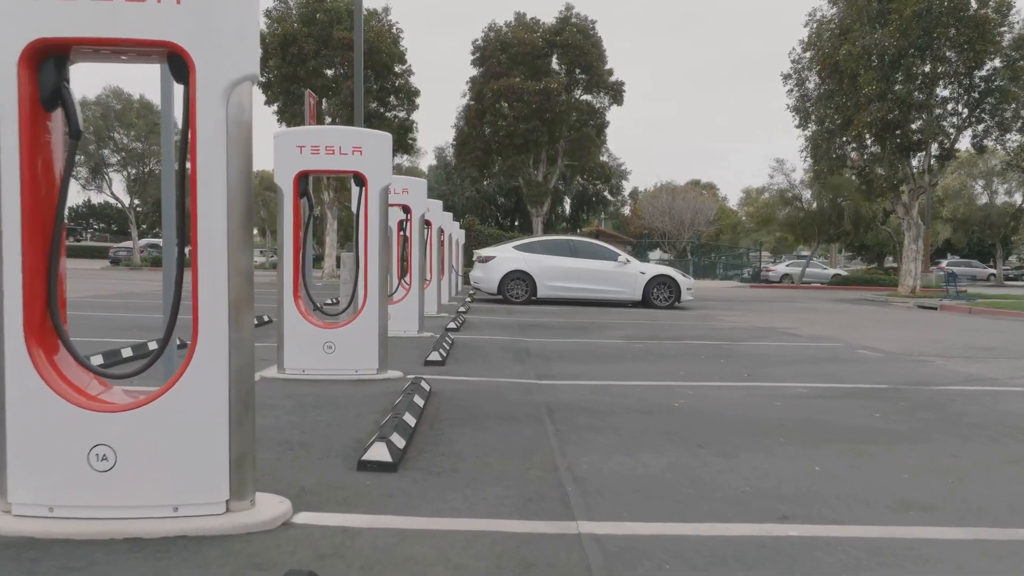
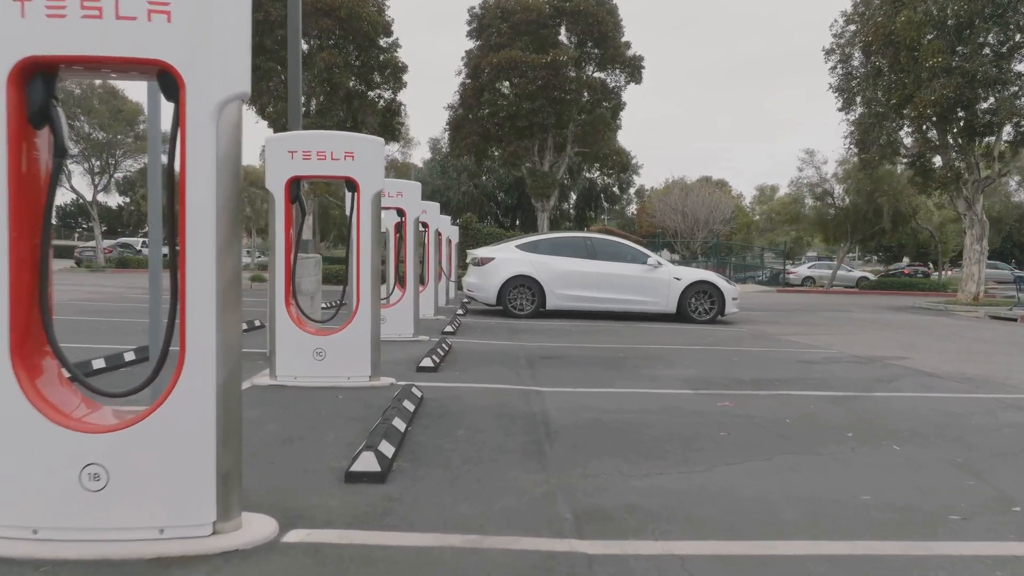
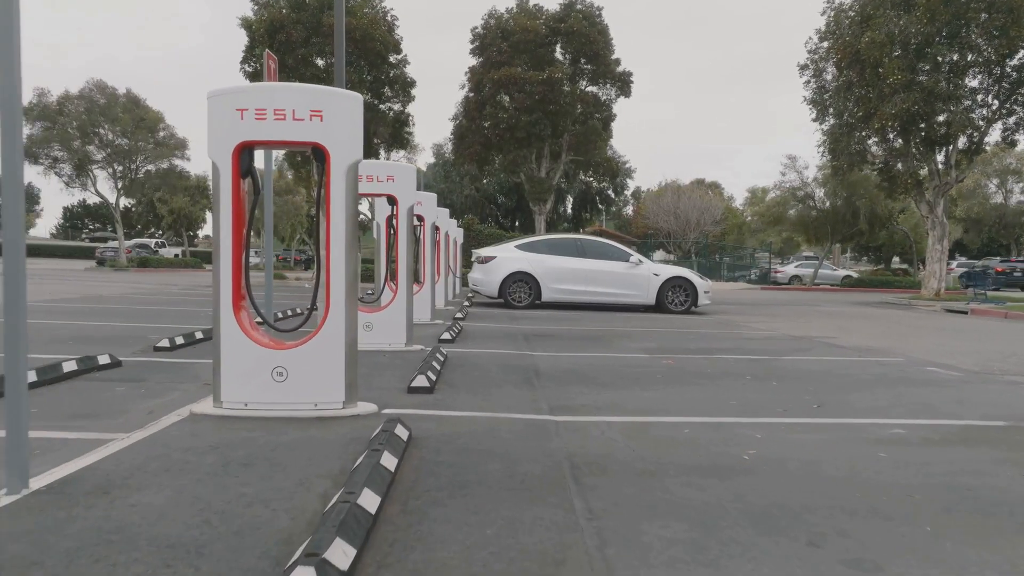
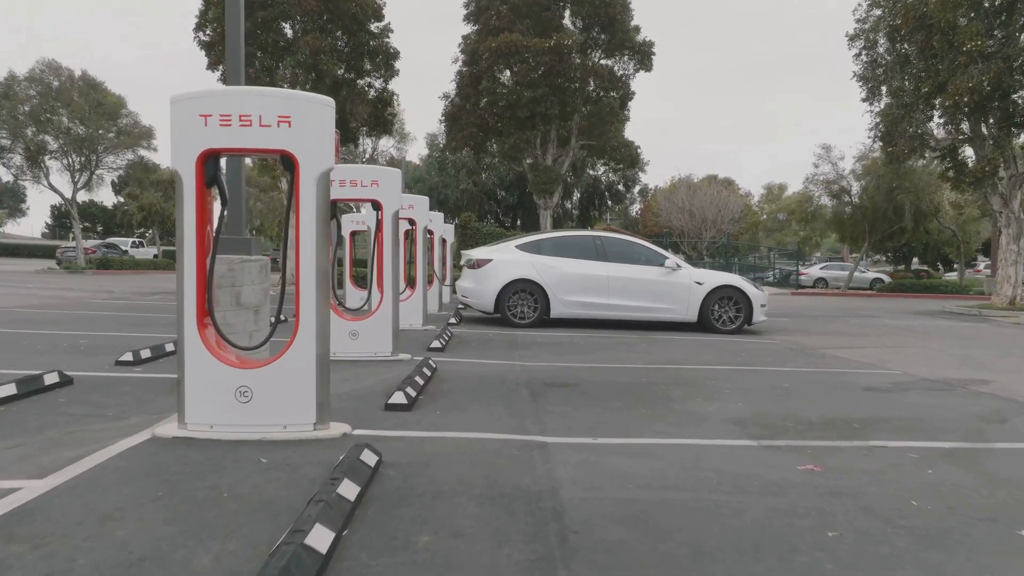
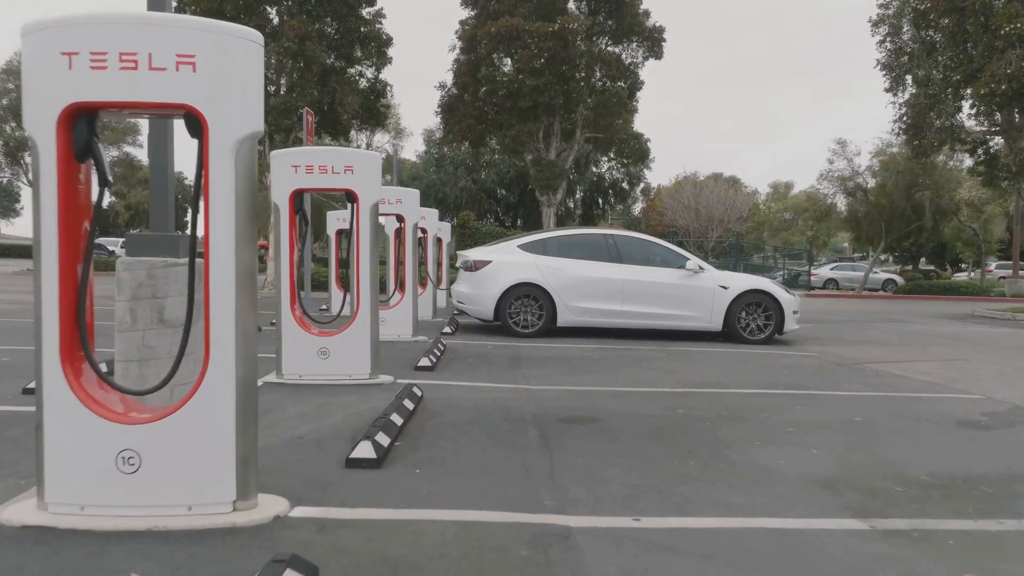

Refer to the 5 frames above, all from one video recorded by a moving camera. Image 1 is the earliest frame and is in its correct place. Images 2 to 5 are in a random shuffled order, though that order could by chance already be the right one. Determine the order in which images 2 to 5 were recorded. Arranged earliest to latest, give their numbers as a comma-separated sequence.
3, 2, 4, 5
